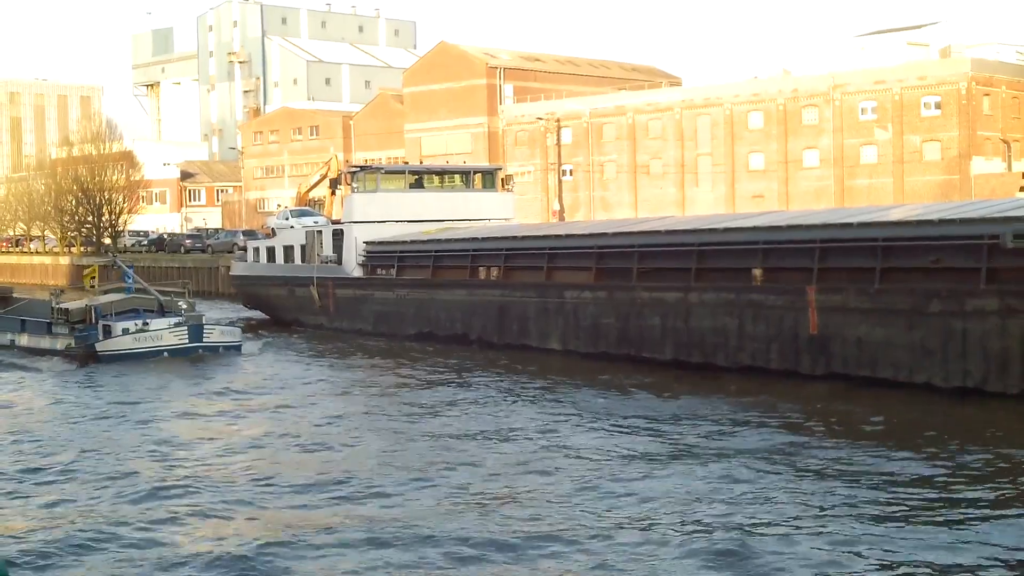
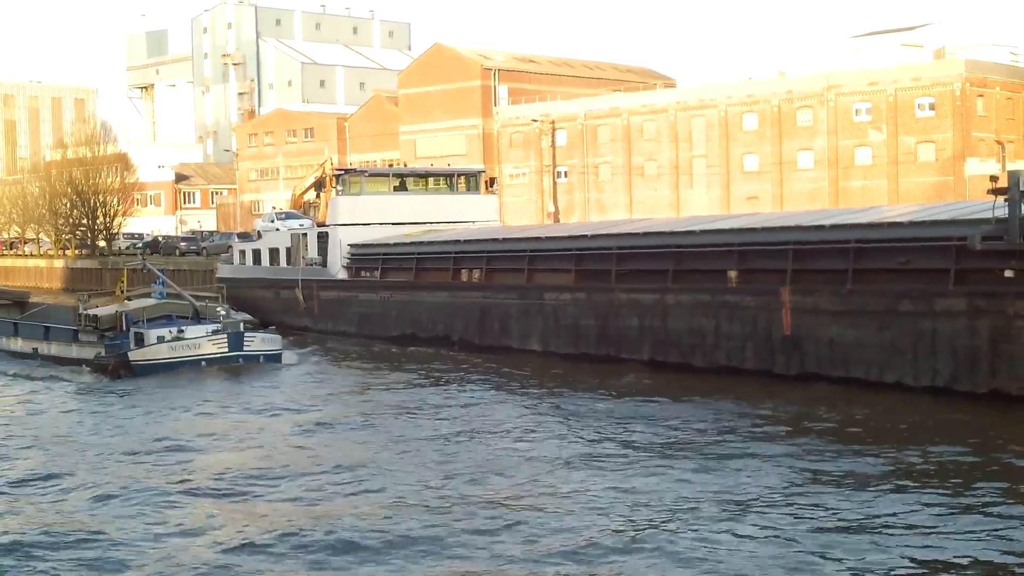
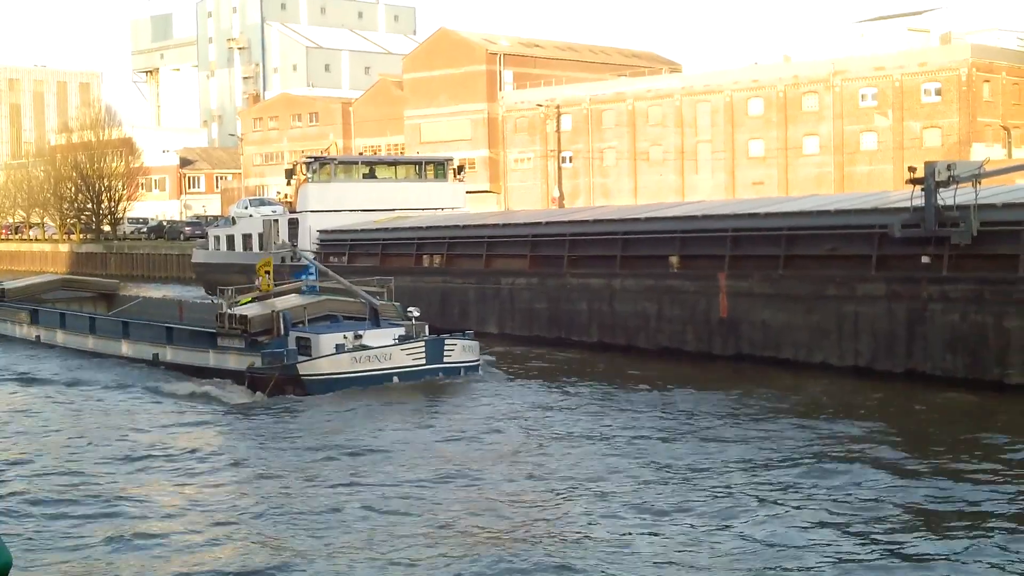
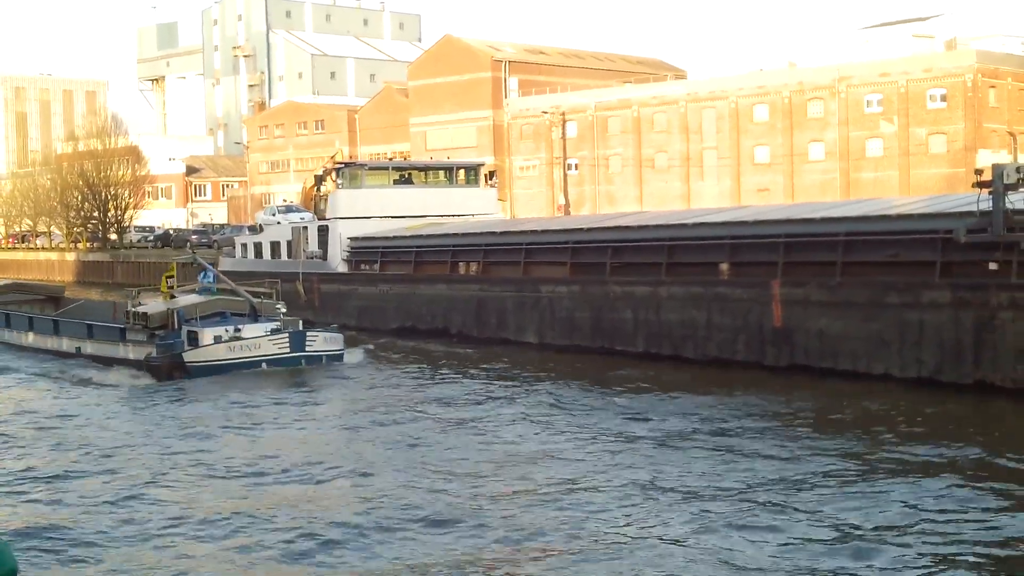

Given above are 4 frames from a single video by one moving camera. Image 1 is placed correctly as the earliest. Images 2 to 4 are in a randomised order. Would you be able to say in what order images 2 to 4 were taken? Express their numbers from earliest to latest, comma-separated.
2, 4, 3
